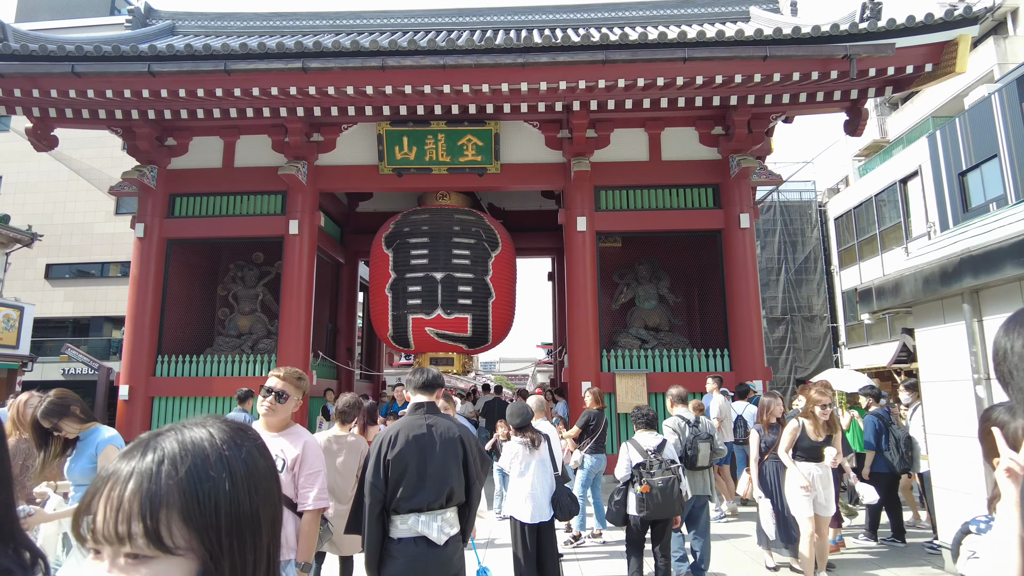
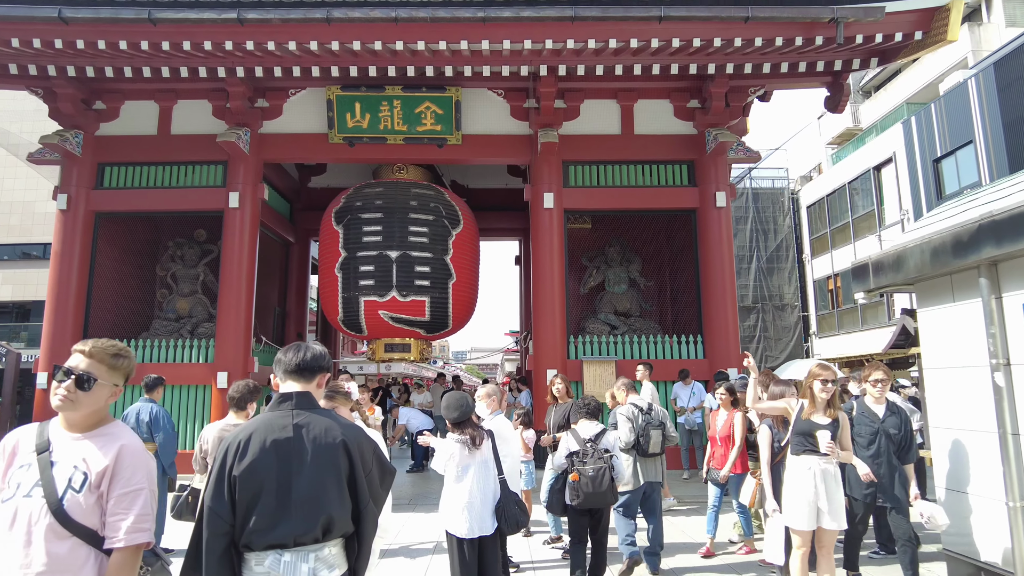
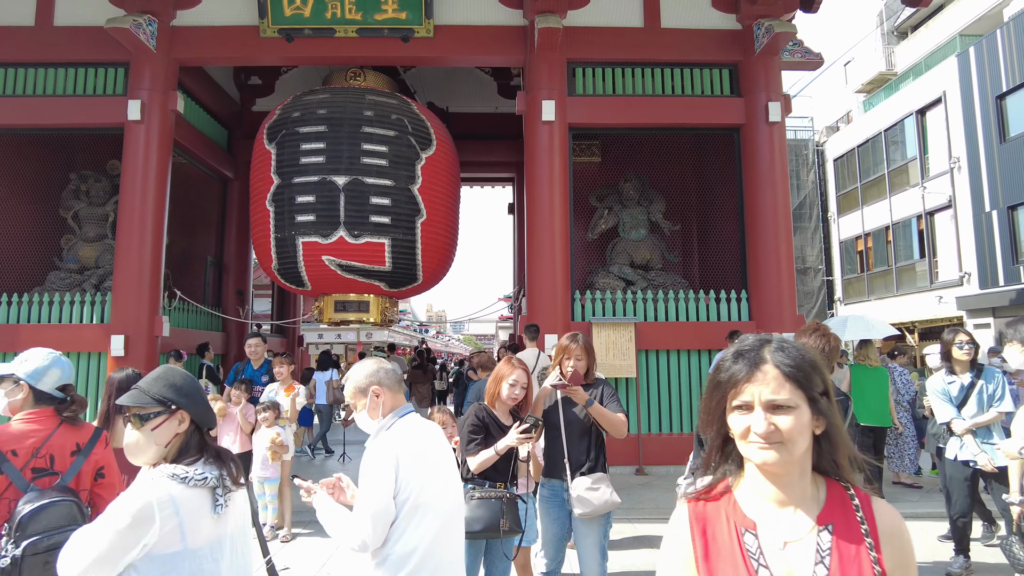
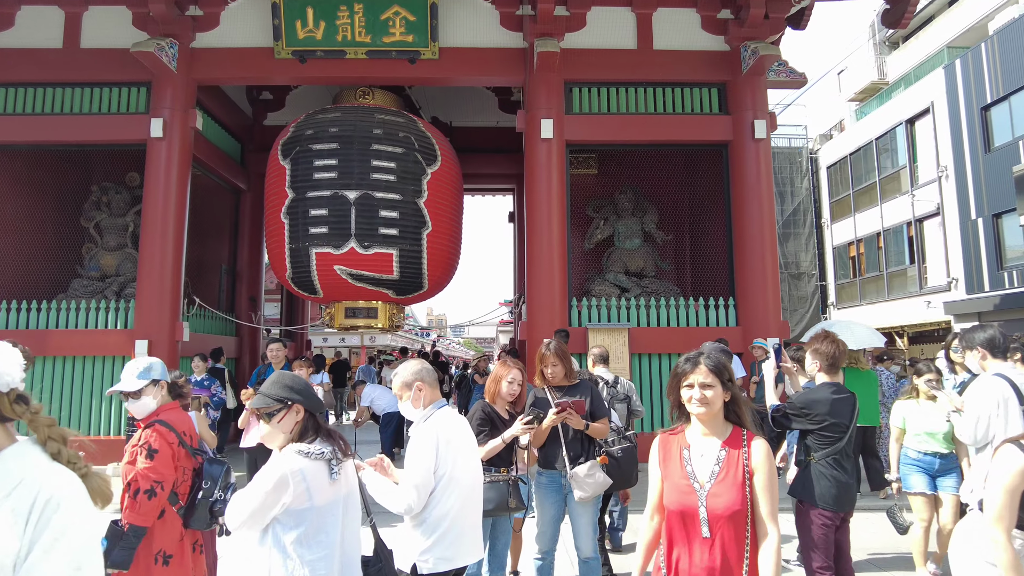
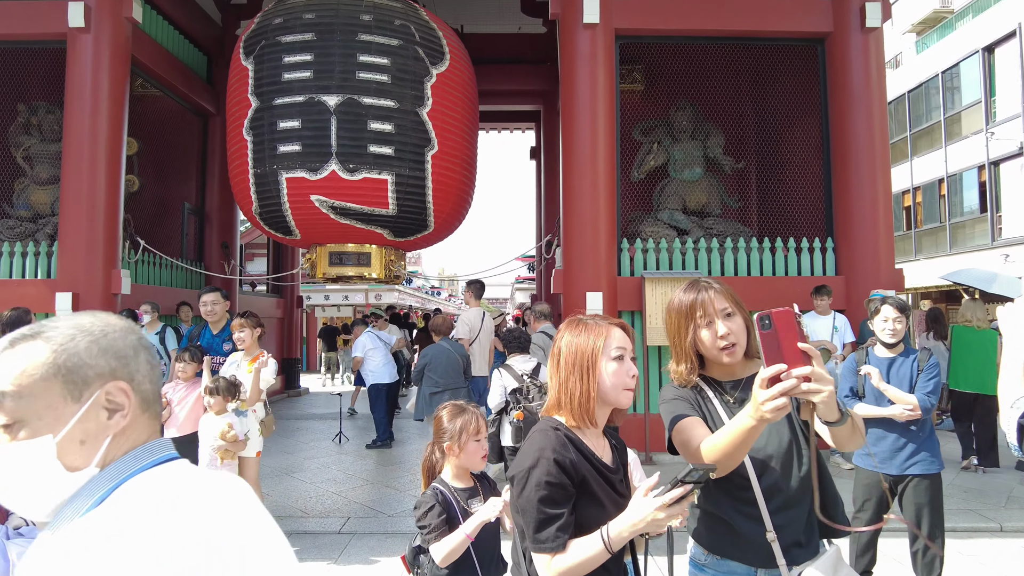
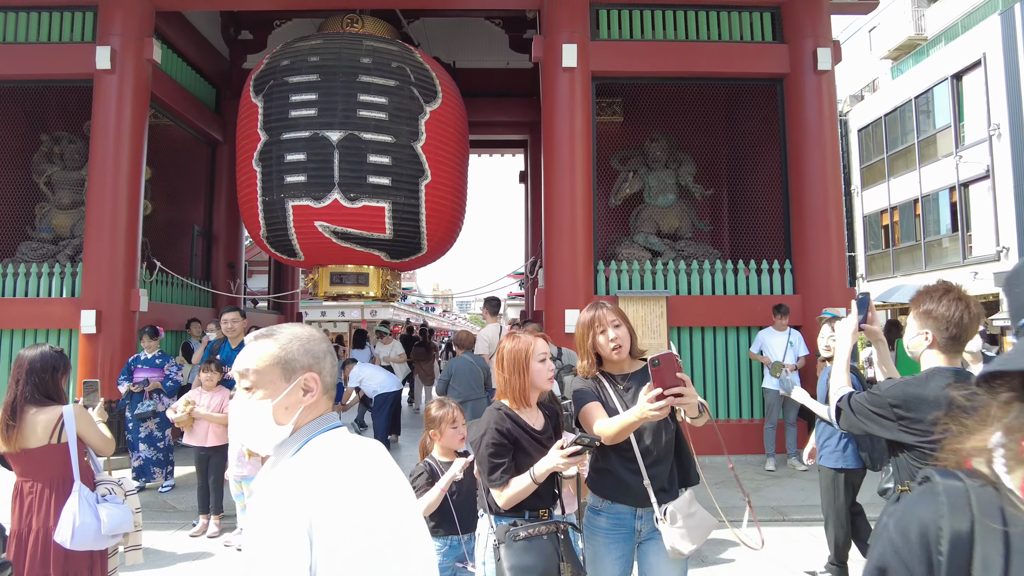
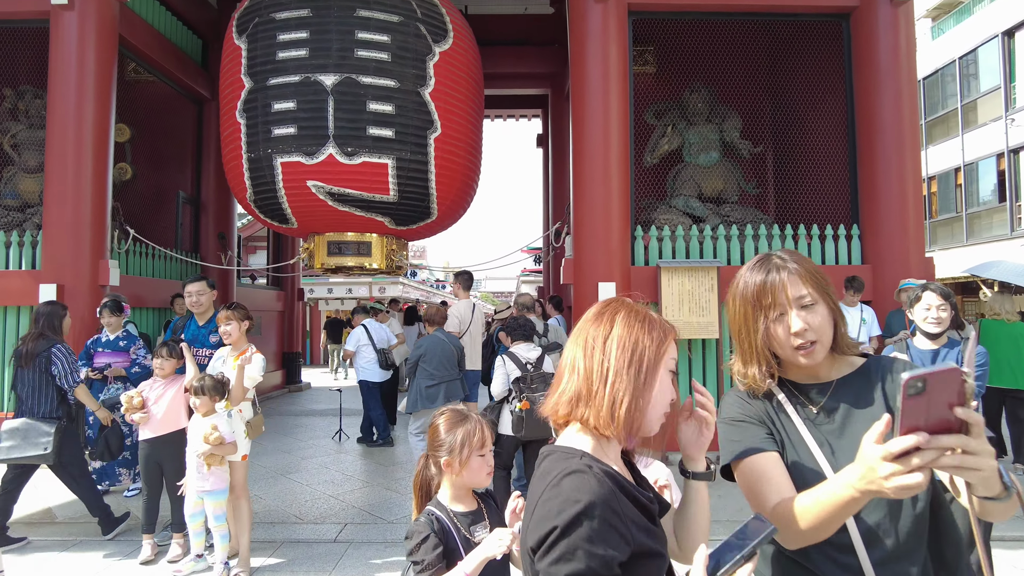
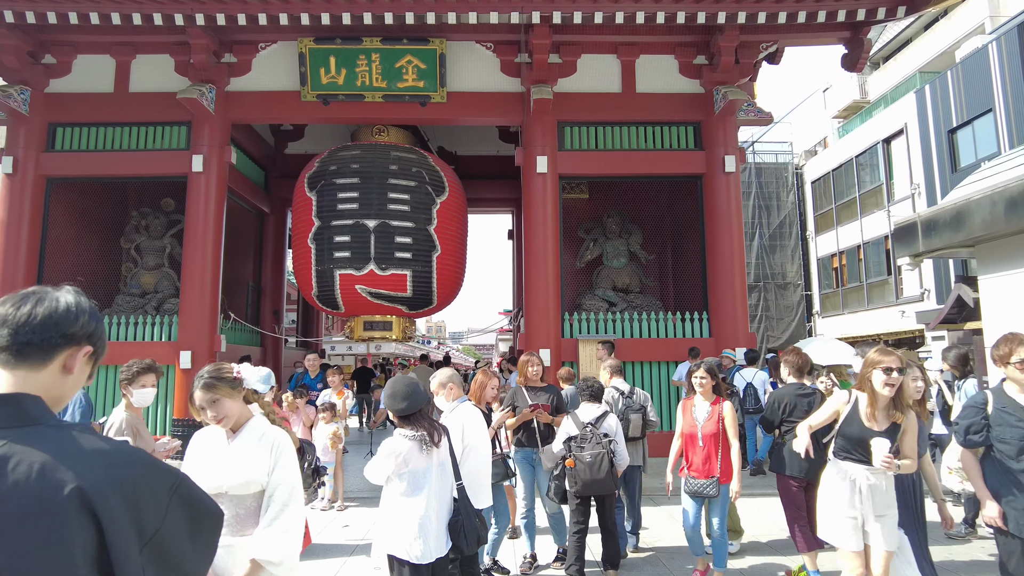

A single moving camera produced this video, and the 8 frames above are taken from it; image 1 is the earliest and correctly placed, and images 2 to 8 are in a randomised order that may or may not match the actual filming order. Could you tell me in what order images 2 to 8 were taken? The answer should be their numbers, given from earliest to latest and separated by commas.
2, 8, 4, 3, 6, 5, 7
